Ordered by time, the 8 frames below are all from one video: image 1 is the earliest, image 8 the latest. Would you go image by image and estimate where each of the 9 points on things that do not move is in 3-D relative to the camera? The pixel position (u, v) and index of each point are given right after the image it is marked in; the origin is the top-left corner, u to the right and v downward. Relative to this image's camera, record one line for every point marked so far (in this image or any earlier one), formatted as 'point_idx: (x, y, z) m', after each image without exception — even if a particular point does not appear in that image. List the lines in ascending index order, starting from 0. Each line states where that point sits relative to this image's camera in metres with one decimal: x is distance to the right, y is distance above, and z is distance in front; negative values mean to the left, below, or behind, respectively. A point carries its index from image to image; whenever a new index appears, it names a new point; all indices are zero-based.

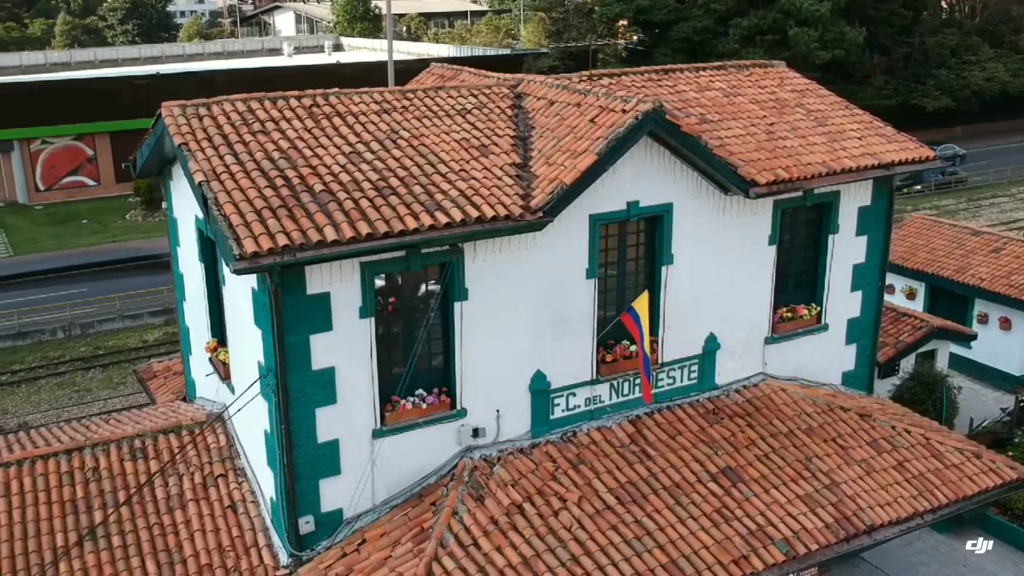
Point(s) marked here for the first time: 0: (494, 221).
0: (-0.2, +0.8, +10.5) m
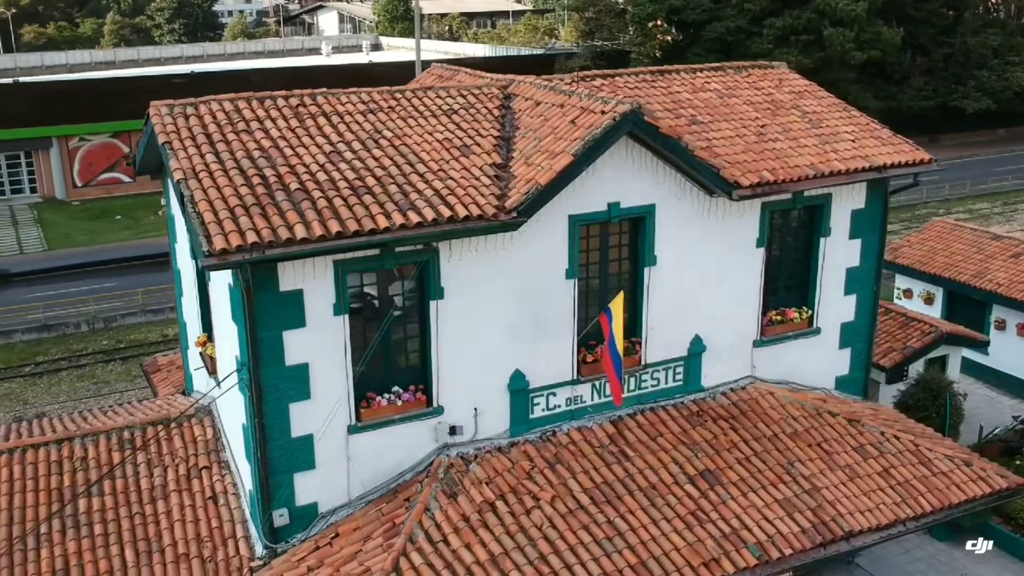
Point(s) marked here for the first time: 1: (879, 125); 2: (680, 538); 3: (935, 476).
0: (-0.5, +0.8, +10.6) m
1: (+6.1, +2.7, +14.8) m
2: (+2.1, -3.1, +11.1) m
3: (+6.1, -2.7, +12.9) m
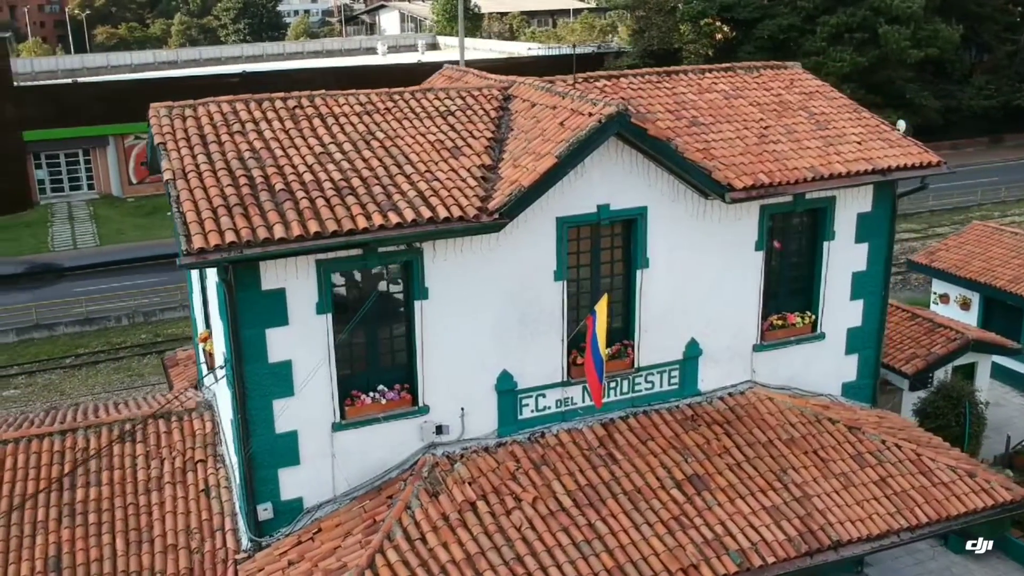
0: (-0.8, +0.8, +10.7) m
1: (+6.1, +2.6, +14.5) m
2: (+1.8, -3.2, +11.1) m
3: (+6.0, -2.8, +12.5) m
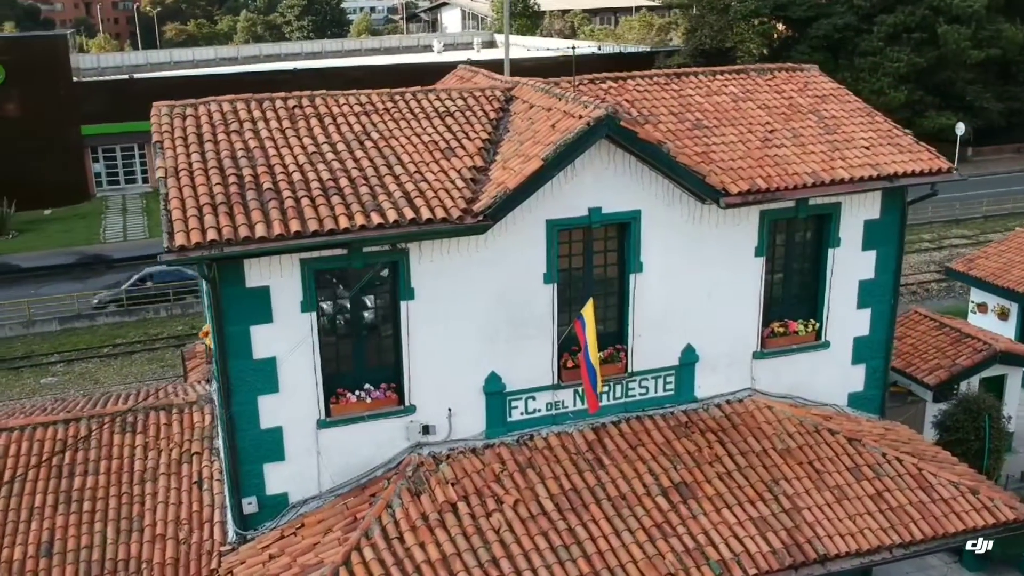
0: (-1.0, +0.8, +10.7) m
1: (+6.2, +2.5, +14.1) m
2: (+1.6, -3.2, +10.9) m
3: (+5.8, -2.9, +12.2) m
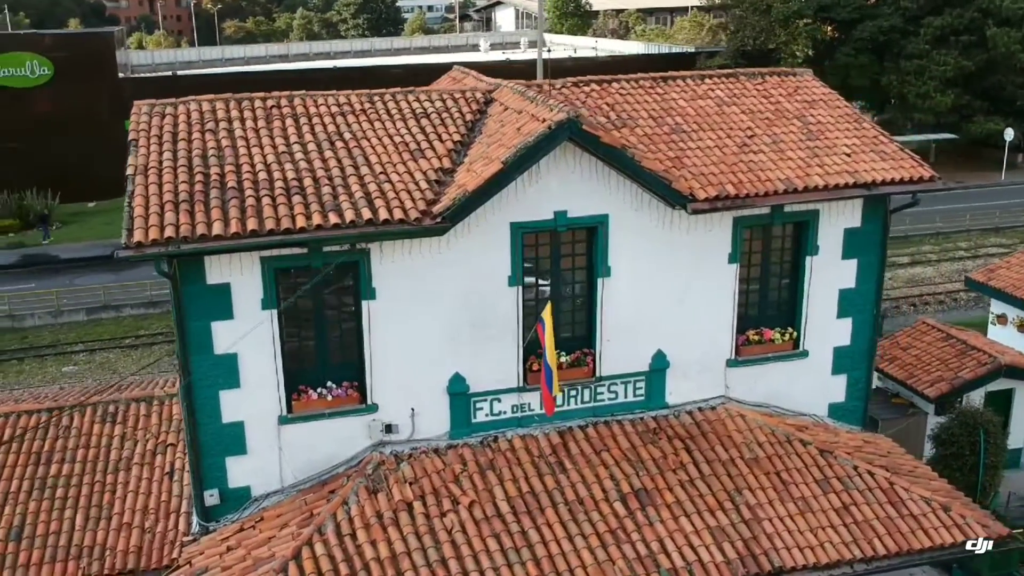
0: (-1.5, +0.8, +10.8) m
1: (+5.8, +2.3, +13.8) m
2: (+1.0, -3.3, +10.9) m
3: (+5.2, -3.1, +11.9) m
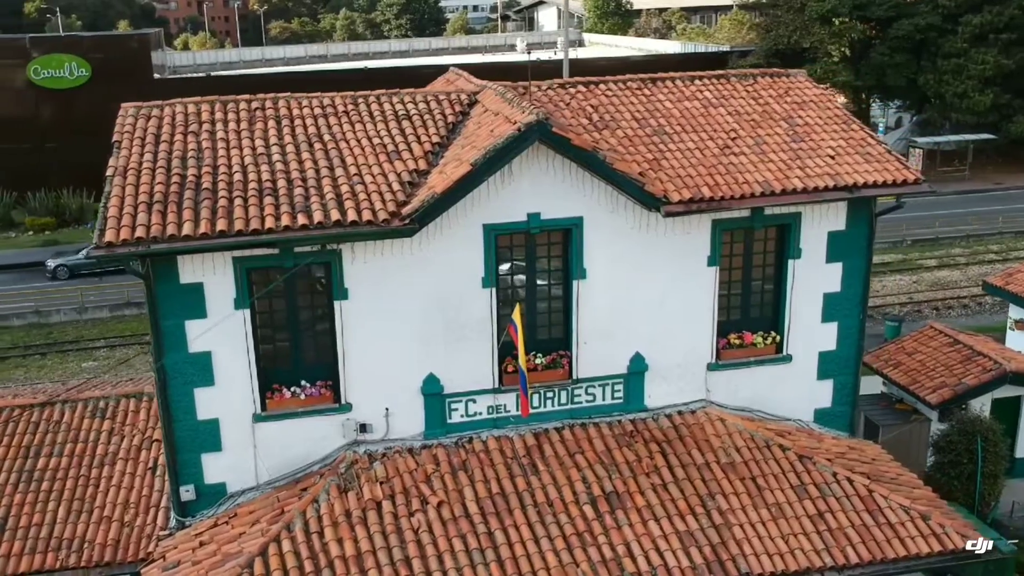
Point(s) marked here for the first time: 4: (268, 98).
0: (-1.9, +0.8, +10.9) m
1: (+5.6, +2.3, +13.6) m
2: (+0.5, -3.3, +10.9) m
3: (+4.8, -3.2, +11.8) m
4: (-3.7, +2.9, +13.7) m
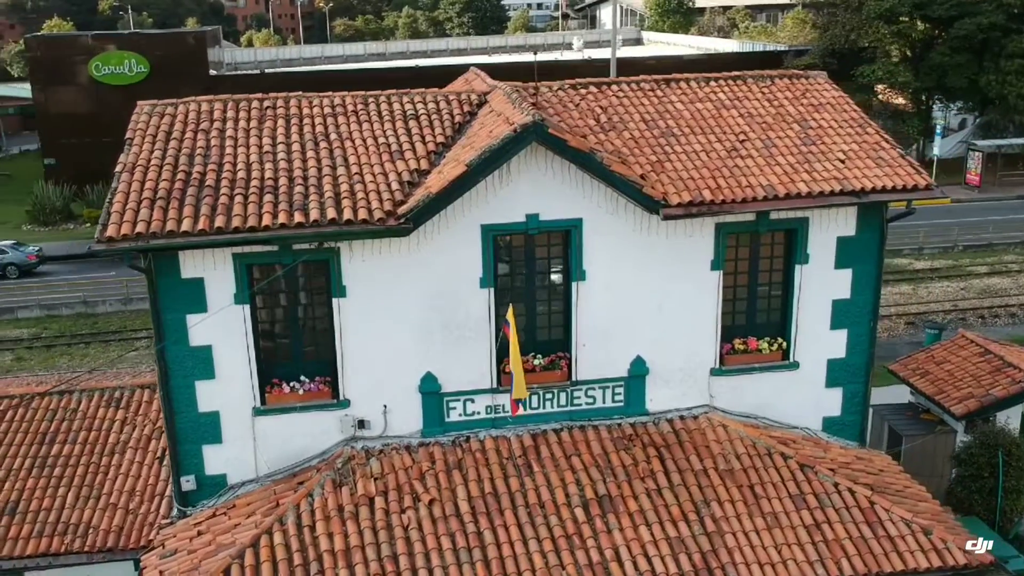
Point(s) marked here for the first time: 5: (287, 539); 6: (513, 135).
0: (-2.0, +0.8, +11.1) m
1: (+5.7, +2.2, +13.3) m
2: (+0.4, -3.3, +10.9) m
3: (+4.7, -3.3, +11.5) m
4: (-3.6, +3.0, +13.9) m
5: (-2.8, -3.1, +11.0) m
6: (0.0, +1.9, +11.2) m
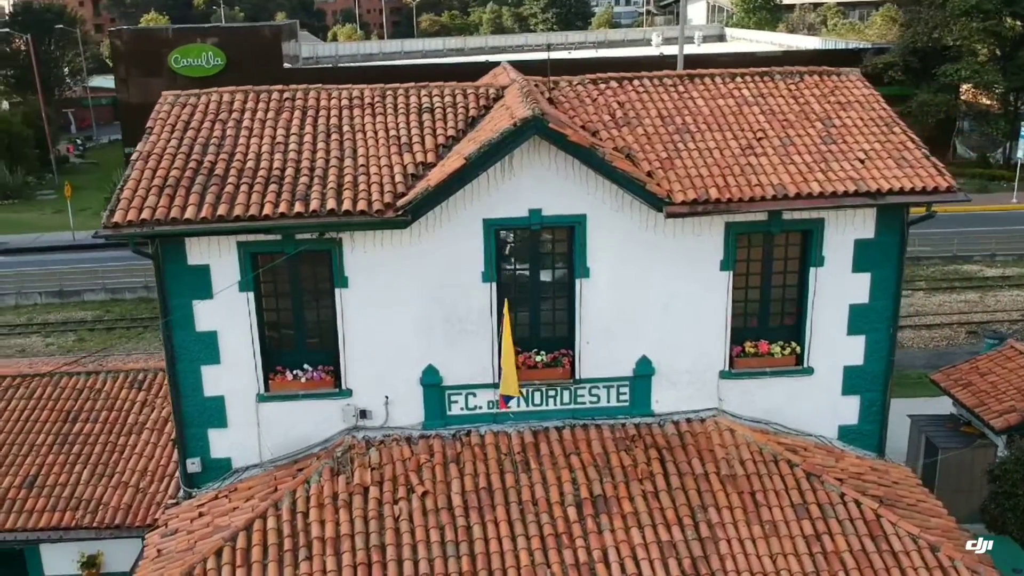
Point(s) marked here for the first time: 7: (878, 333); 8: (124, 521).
0: (-2.0, +0.9, +11.2) m
1: (+5.8, +2.1, +12.8) m
2: (+0.2, -3.3, +10.8) m
3: (+4.6, -3.3, +11.1) m
4: (-3.4, +3.1, +14.1) m
5: (-2.9, -3.0, +11.2) m
6: (0.0, +2.0, +11.1) m
7: (+5.4, -0.7, +13.0) m
8: (-5.4, -3.2, +12.4) m
